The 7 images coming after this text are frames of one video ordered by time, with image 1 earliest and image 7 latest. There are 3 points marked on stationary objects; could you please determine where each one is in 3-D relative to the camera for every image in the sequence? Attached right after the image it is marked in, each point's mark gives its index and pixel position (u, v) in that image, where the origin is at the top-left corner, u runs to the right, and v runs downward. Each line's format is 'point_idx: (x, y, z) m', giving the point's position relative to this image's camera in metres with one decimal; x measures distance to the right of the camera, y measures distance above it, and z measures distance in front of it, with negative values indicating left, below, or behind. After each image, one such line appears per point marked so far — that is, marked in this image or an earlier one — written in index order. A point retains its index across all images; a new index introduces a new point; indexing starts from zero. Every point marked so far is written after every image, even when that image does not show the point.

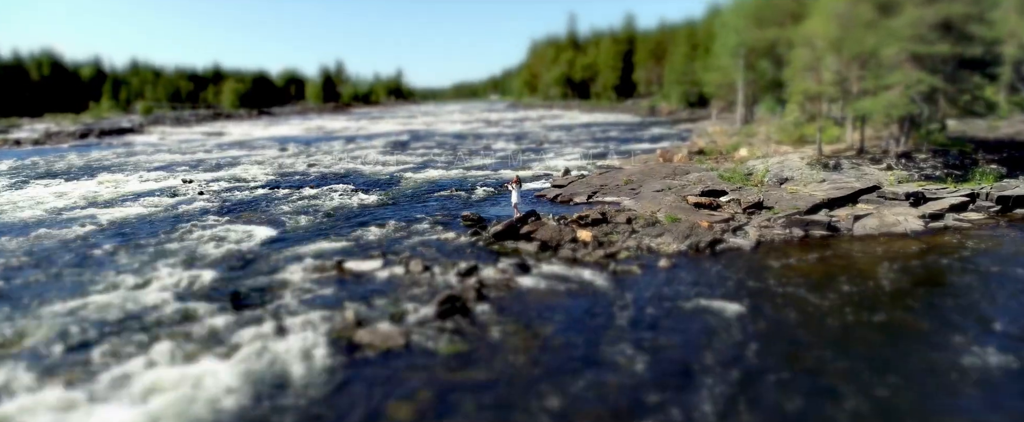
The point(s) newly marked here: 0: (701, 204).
0: (+5.6, +0.2, +18.0) m
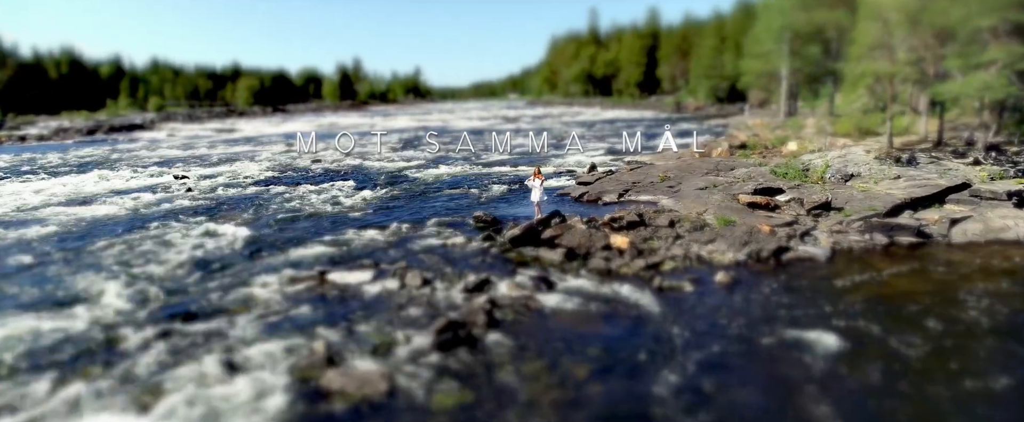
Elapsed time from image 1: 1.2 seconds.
0: (+6.1, +0.2, +15.2) m
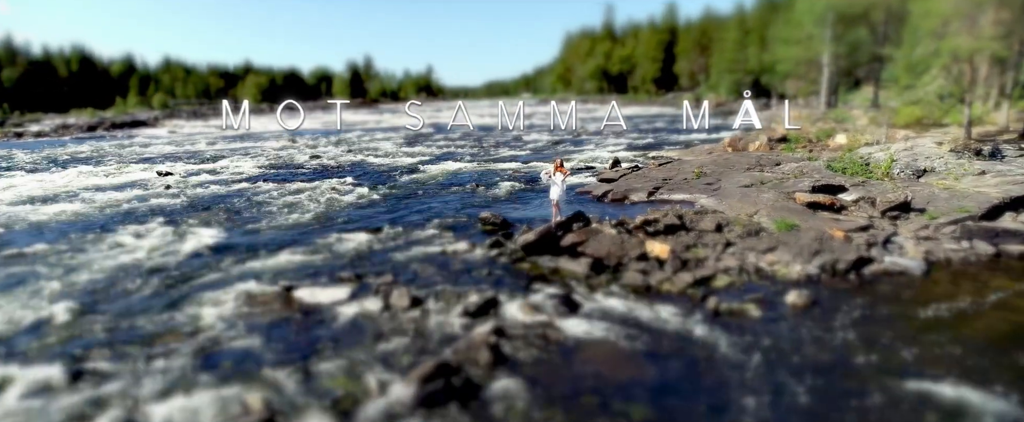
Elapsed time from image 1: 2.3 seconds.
0: (+6.4, +0.1, +12.7) m
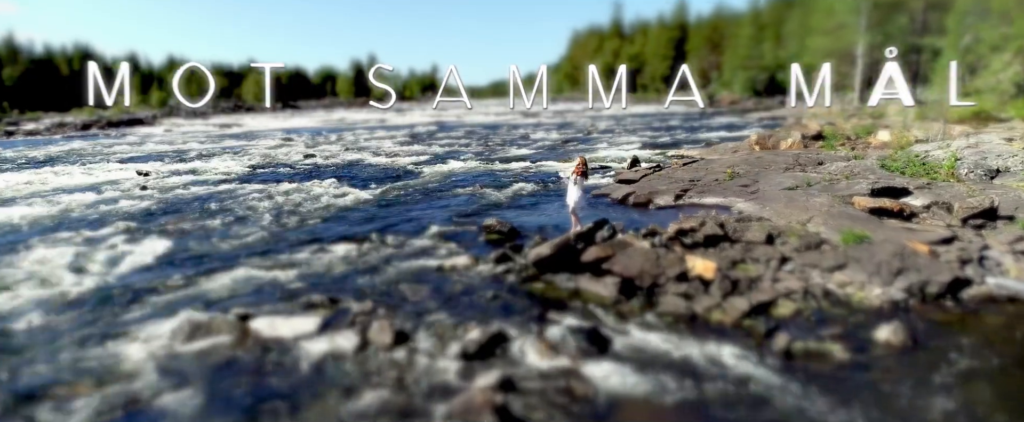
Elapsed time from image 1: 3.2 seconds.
0: (+6.5, 0.0, +10.7) m
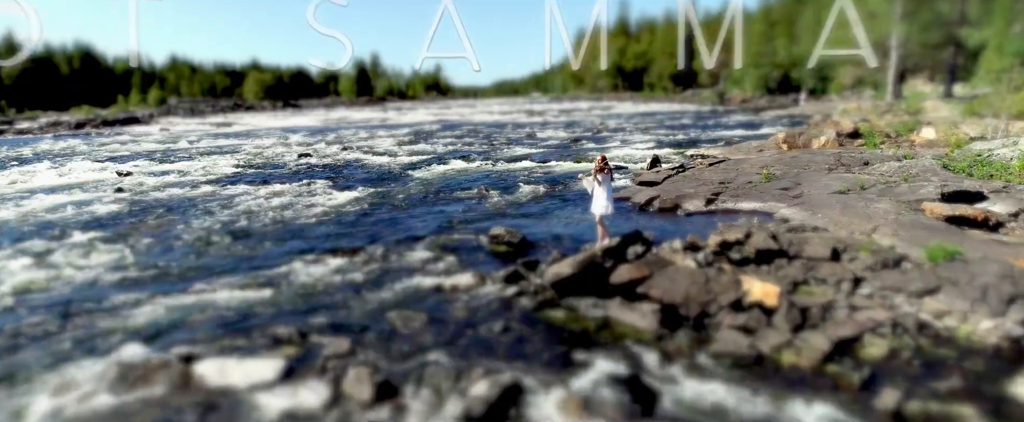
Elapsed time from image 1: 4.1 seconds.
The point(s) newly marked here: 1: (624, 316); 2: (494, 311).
0: (+6.7, -0.1, +9.1) m
1: (+1.3, -1.2, +6.8) m
2: (-0.2, -1.2, +7.1) m
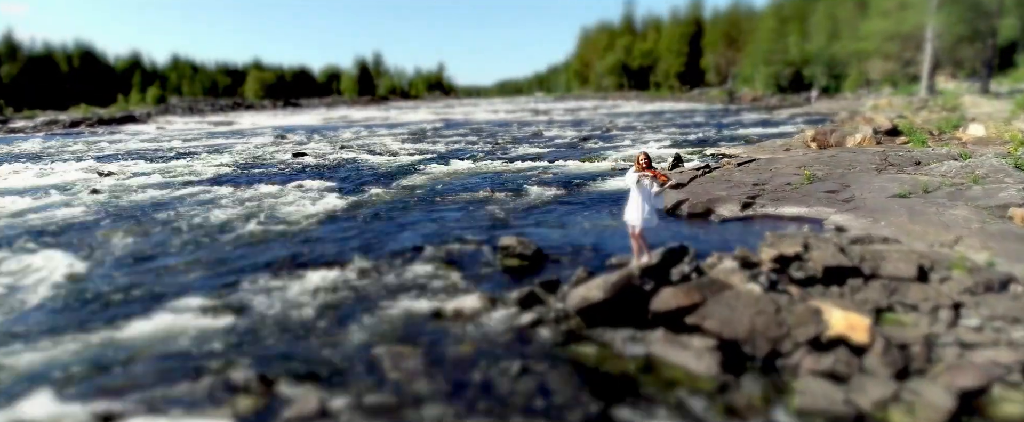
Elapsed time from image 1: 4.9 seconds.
0: (+6.9, -0.2, +7.6) m
1: (+1.4, -1.3, +5.3) m
2: (0.0, -1.3, +5.7) m
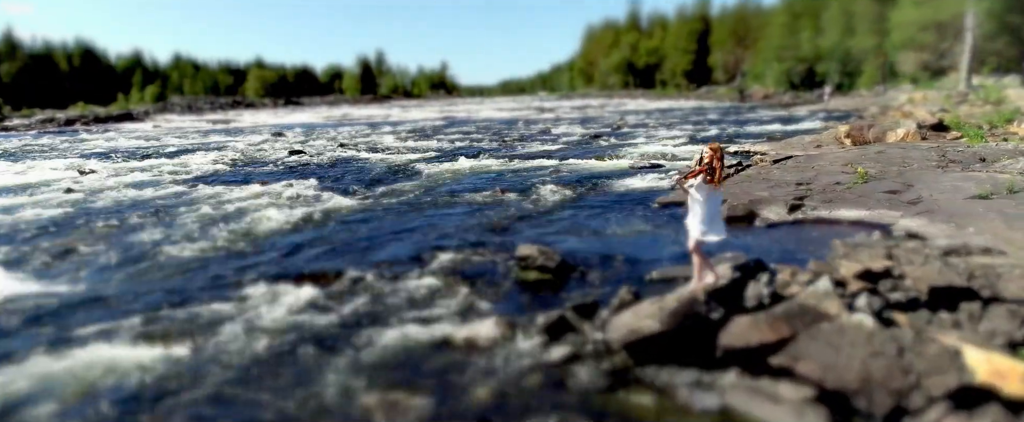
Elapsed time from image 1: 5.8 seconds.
0: (+7.1, -0.3, +6.2) m
1: (+1.6, -1.3, +4.0) m
2: (+0.2, -1.3, +4.4) m
